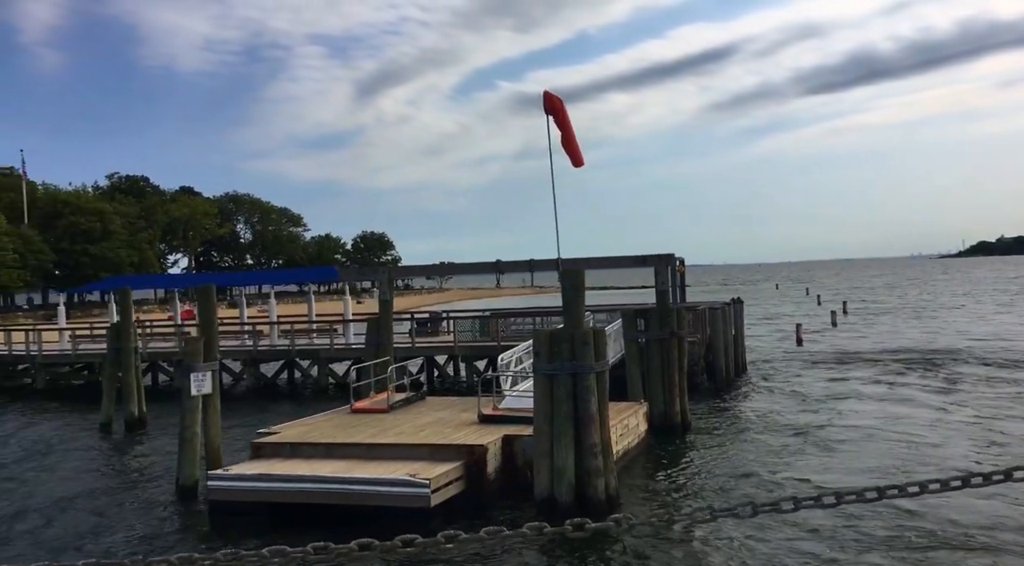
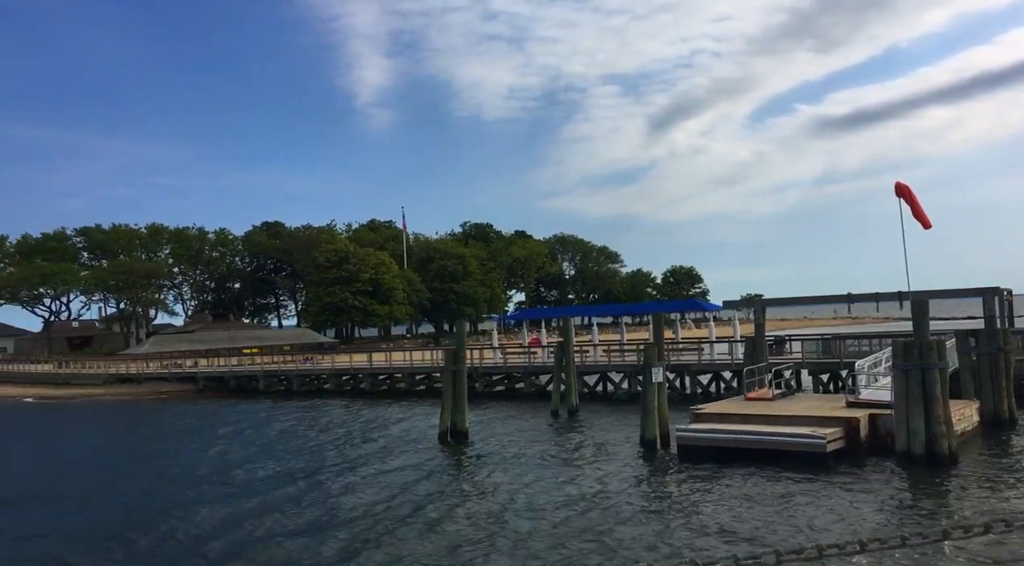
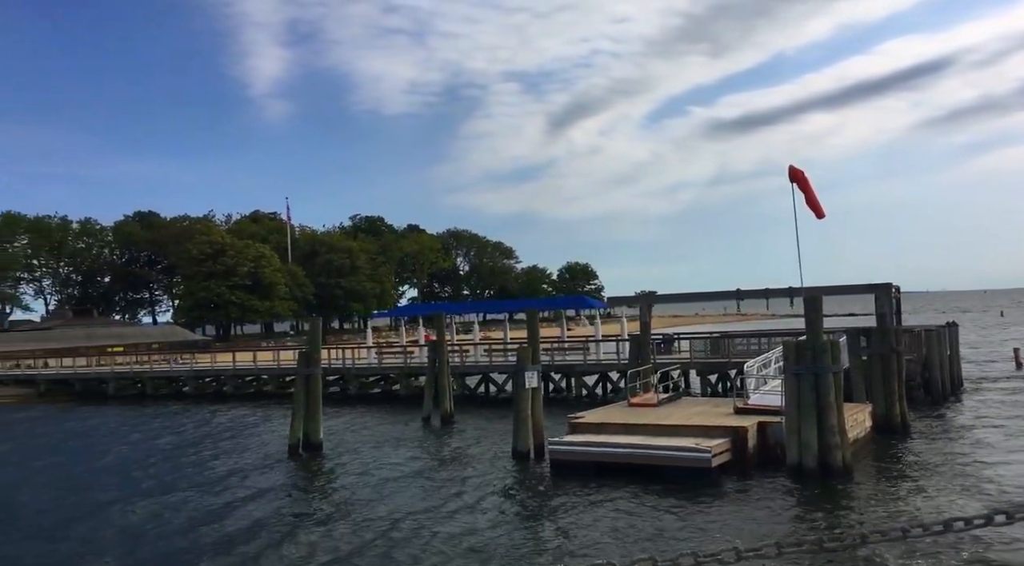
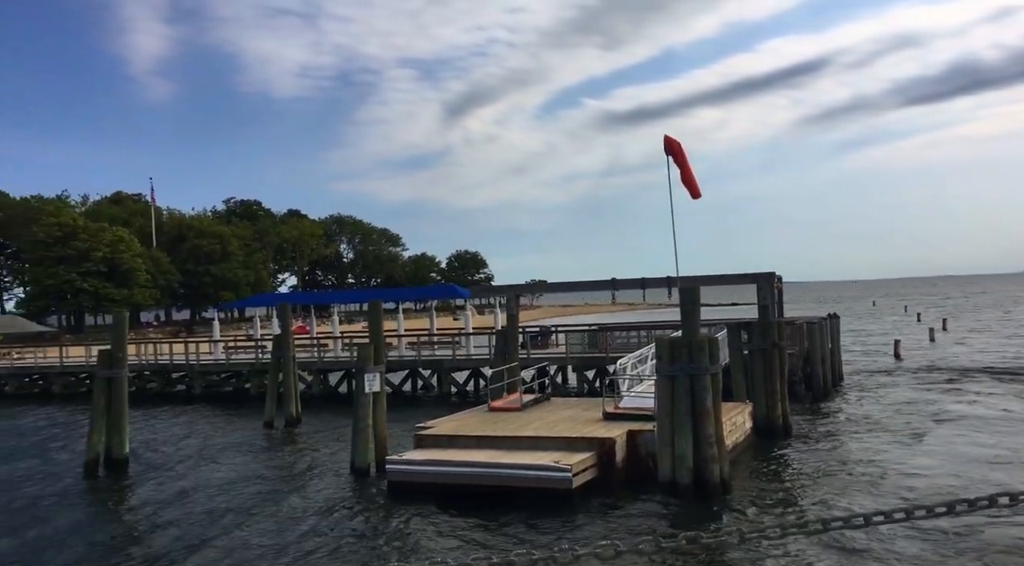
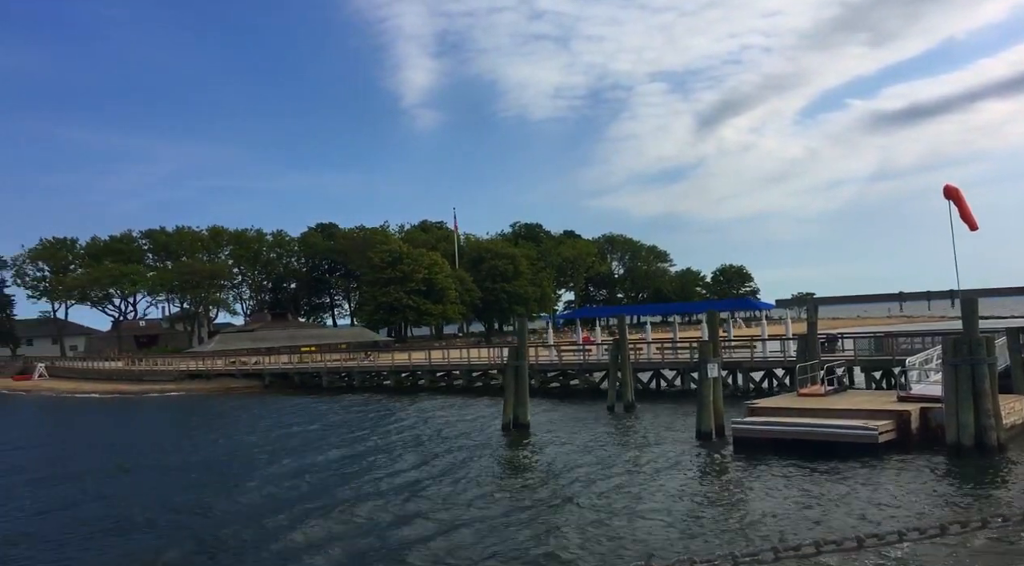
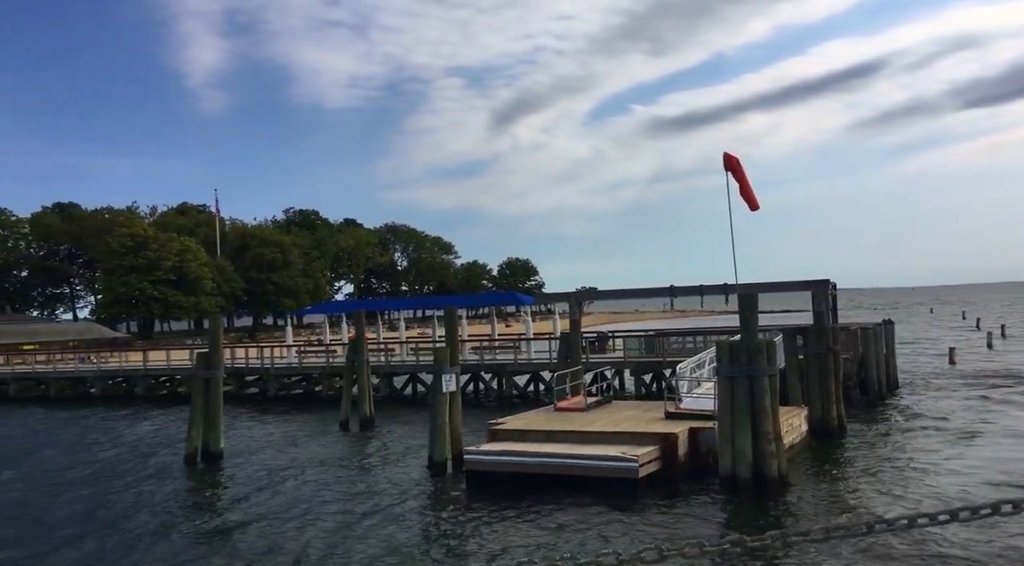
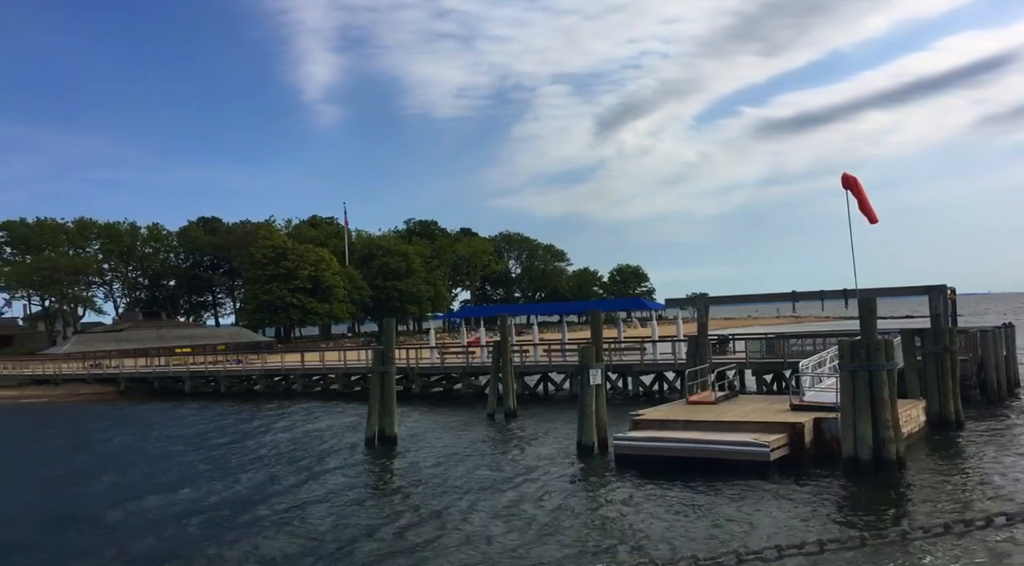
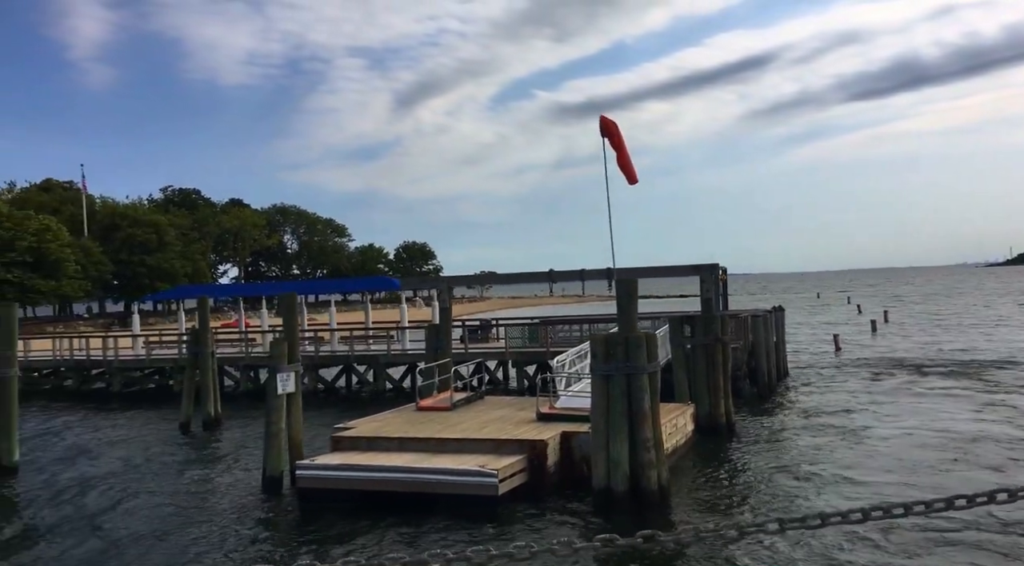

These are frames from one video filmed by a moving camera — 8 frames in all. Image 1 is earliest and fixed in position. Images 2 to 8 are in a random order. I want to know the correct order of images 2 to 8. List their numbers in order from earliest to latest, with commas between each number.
8, 4, 6, 3, 7, 2, 5
